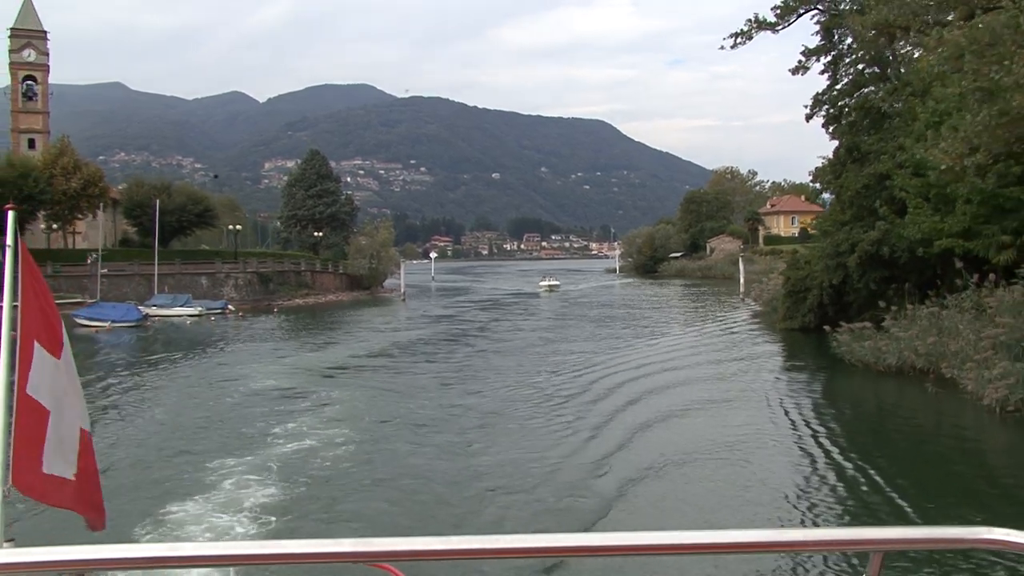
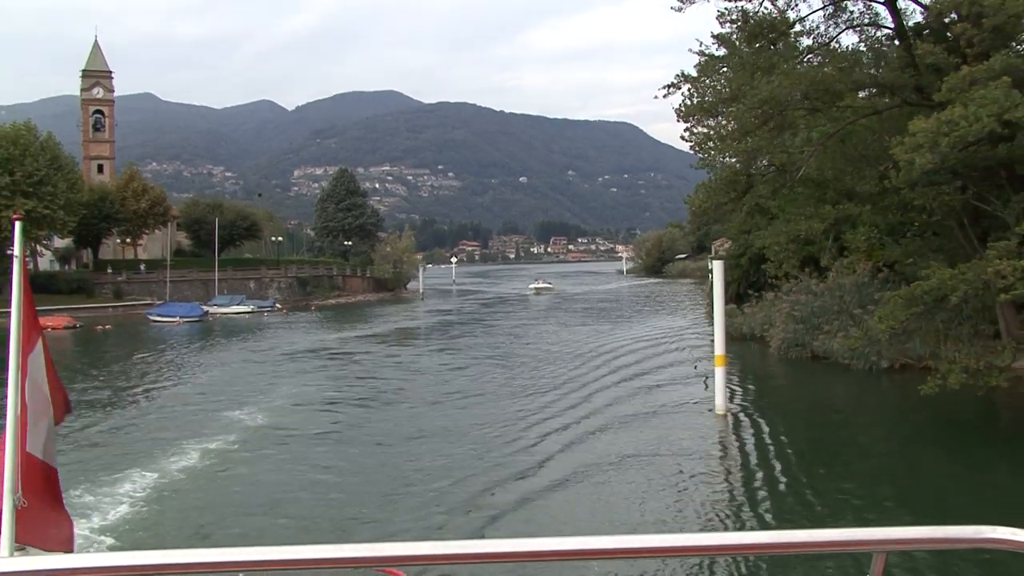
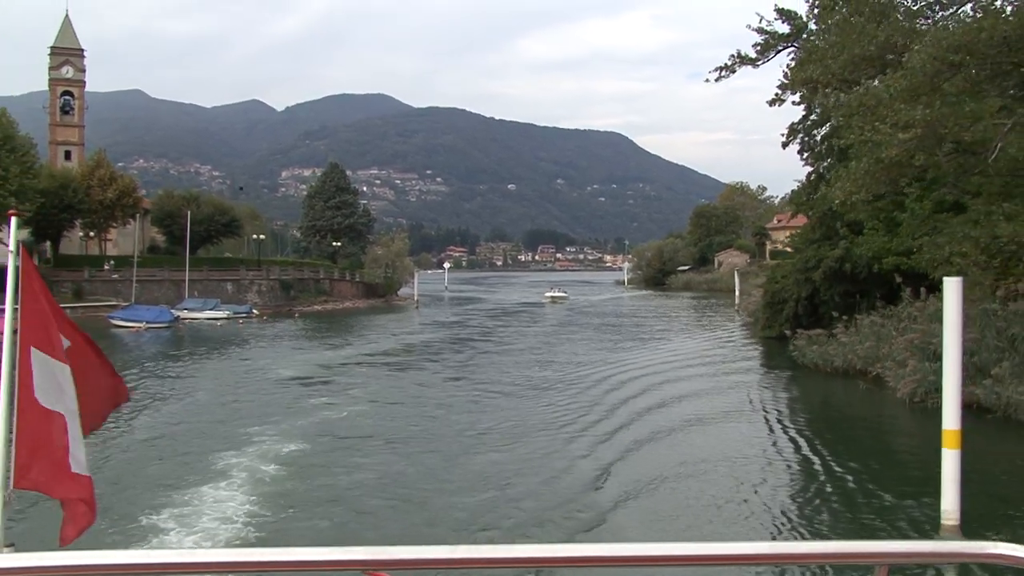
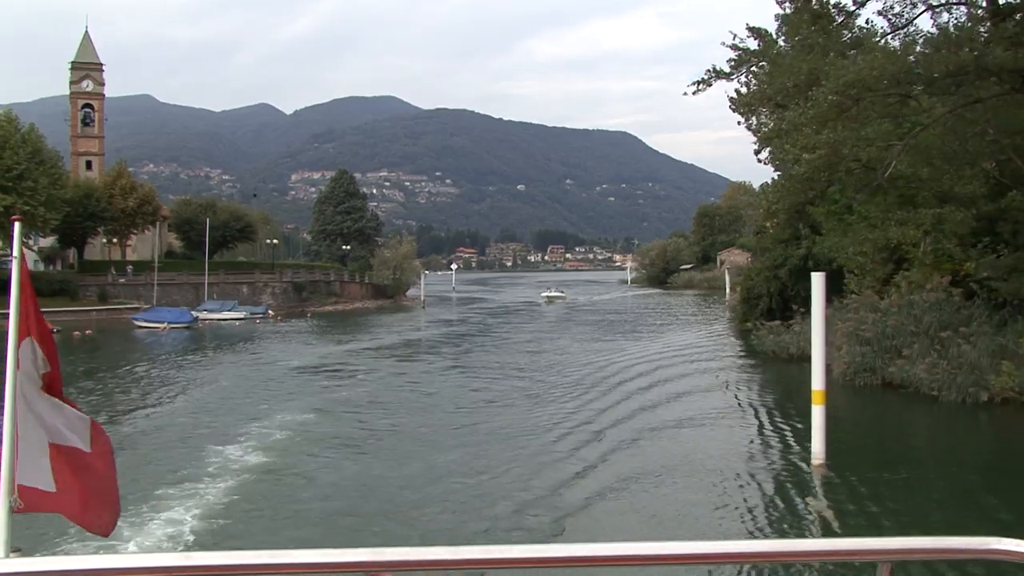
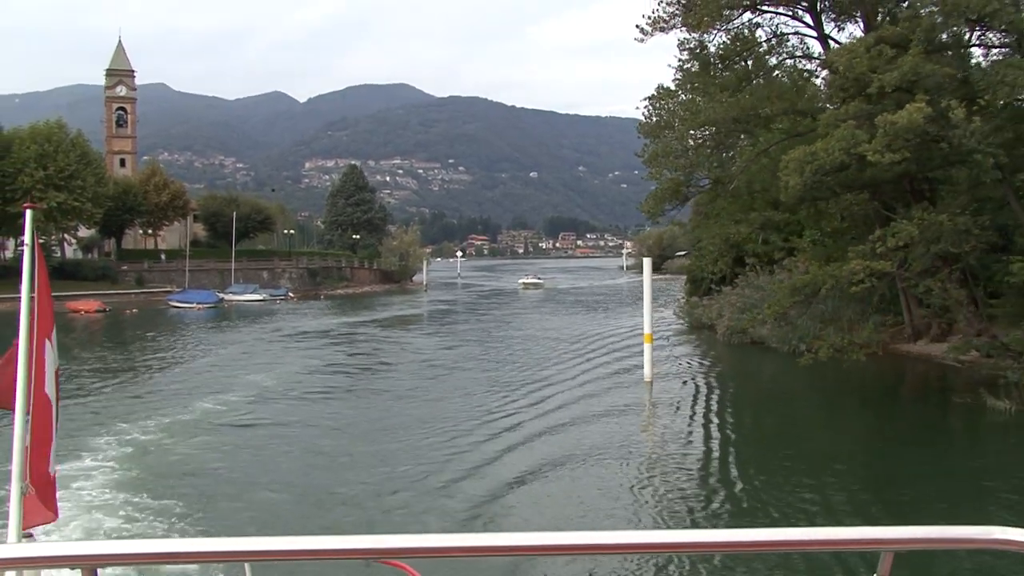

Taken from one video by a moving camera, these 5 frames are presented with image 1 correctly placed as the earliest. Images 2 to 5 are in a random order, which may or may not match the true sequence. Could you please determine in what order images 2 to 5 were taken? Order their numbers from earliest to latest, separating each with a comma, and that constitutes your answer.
3, 4, 2, 5
